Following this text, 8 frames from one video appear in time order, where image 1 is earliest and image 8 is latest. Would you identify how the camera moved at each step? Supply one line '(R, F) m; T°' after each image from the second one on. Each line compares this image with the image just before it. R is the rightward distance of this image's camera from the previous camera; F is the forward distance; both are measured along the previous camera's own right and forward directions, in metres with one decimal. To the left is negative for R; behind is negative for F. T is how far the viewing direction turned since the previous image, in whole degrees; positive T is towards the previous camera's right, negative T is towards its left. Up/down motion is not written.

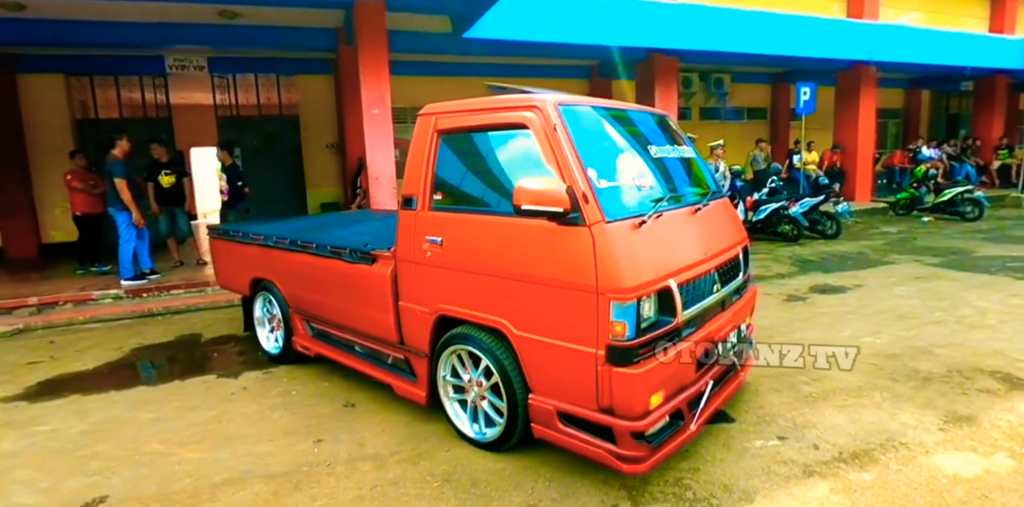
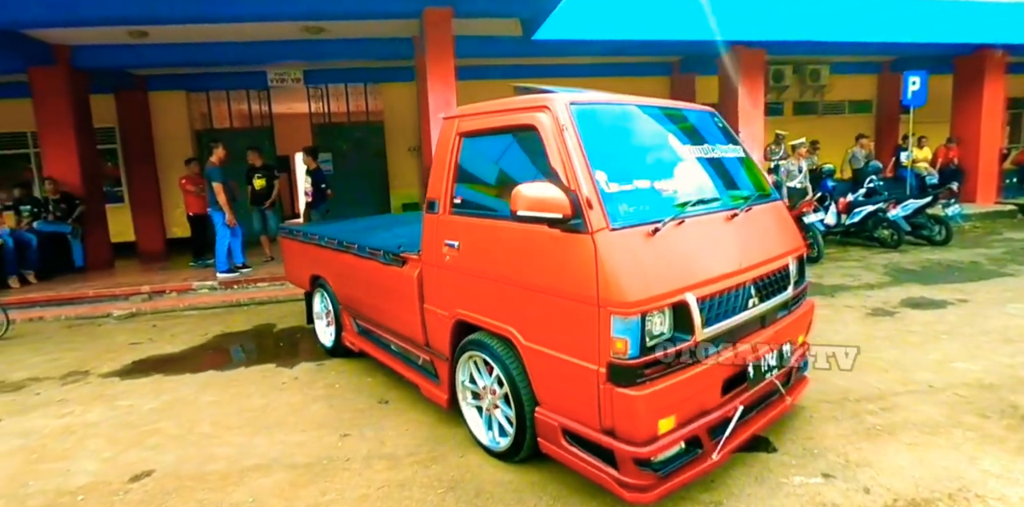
(+0.5, +0.1) m; -11°
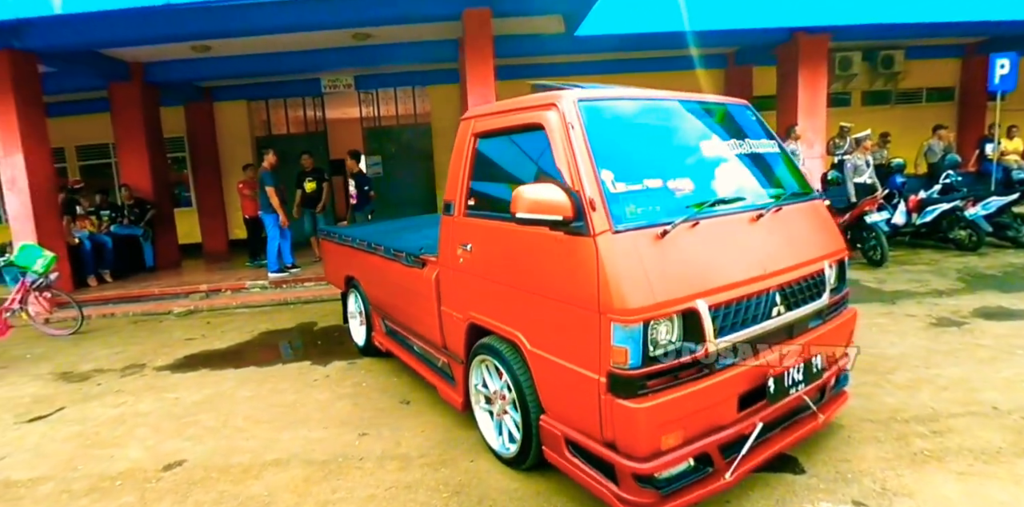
(+0.3, +0.1) m; -6°
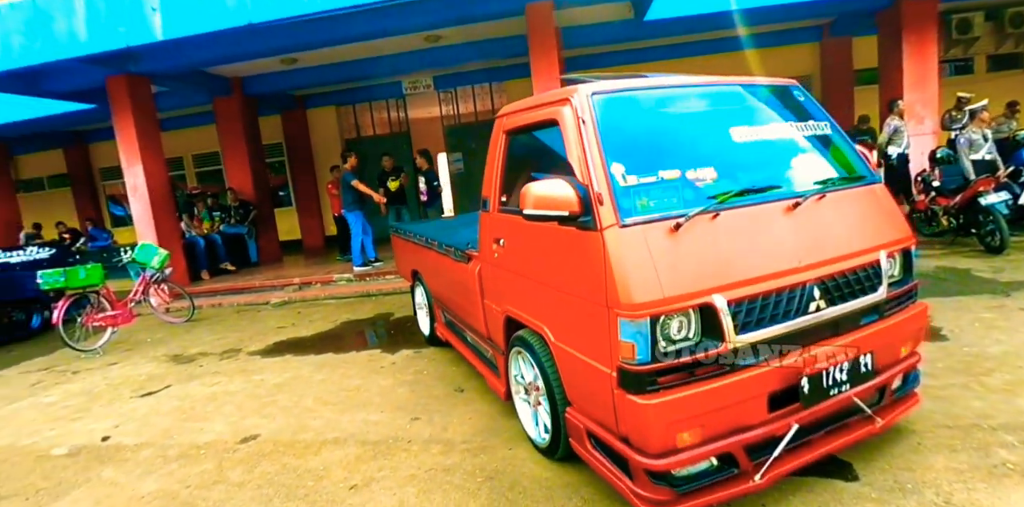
(+0.3, 0.0) m; -10°
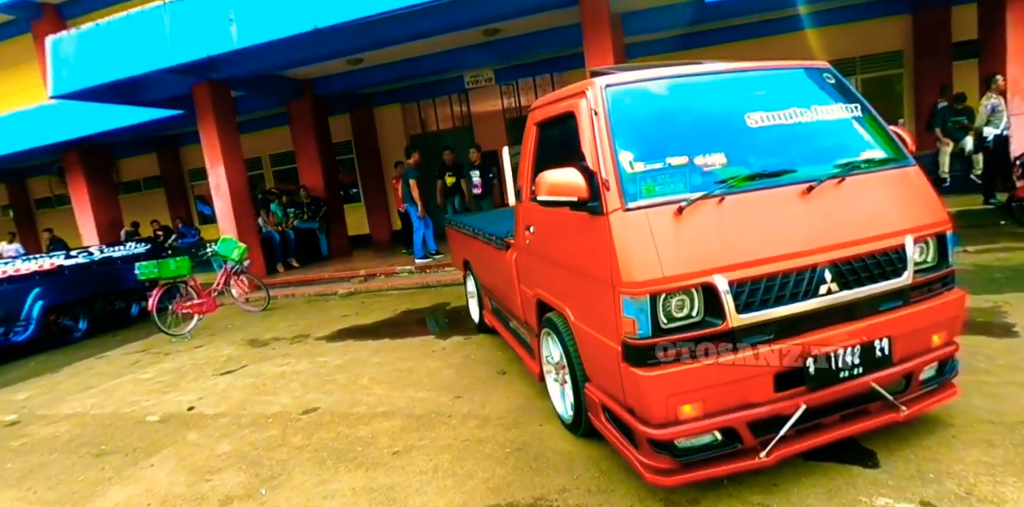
(+0.2, -0.2) m; -7°
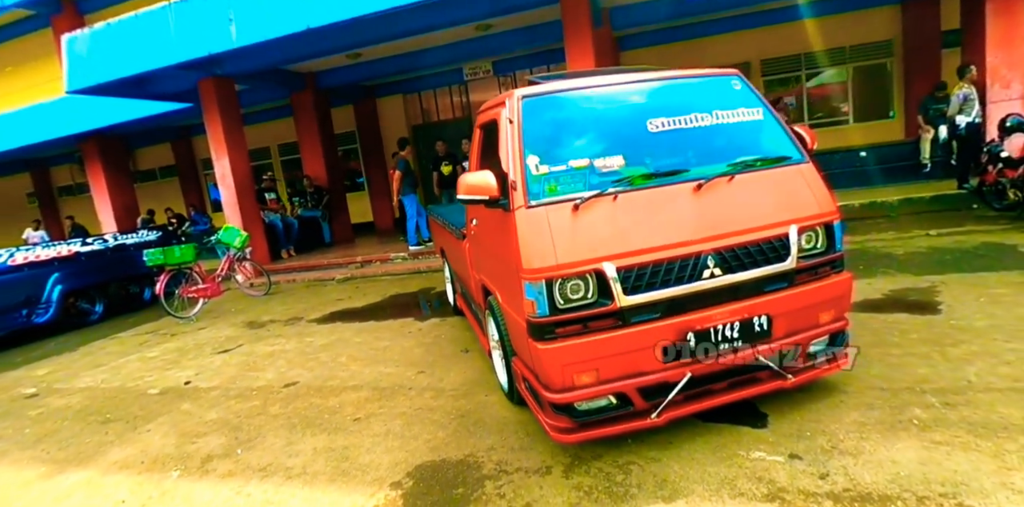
(+0.5, -0.4) m; -2°
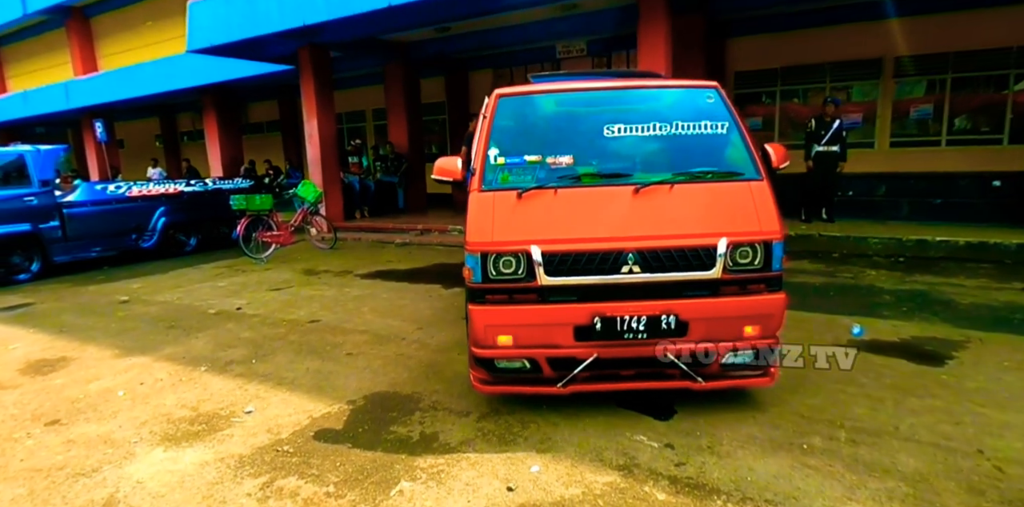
(+0.8, -0.5) m; -9°
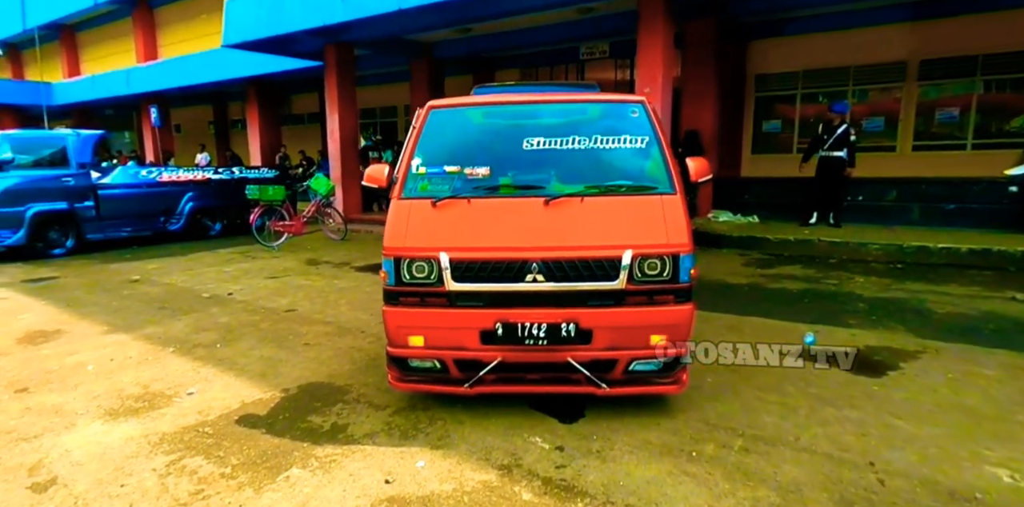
(+0.8, -0.1) m; -5°
